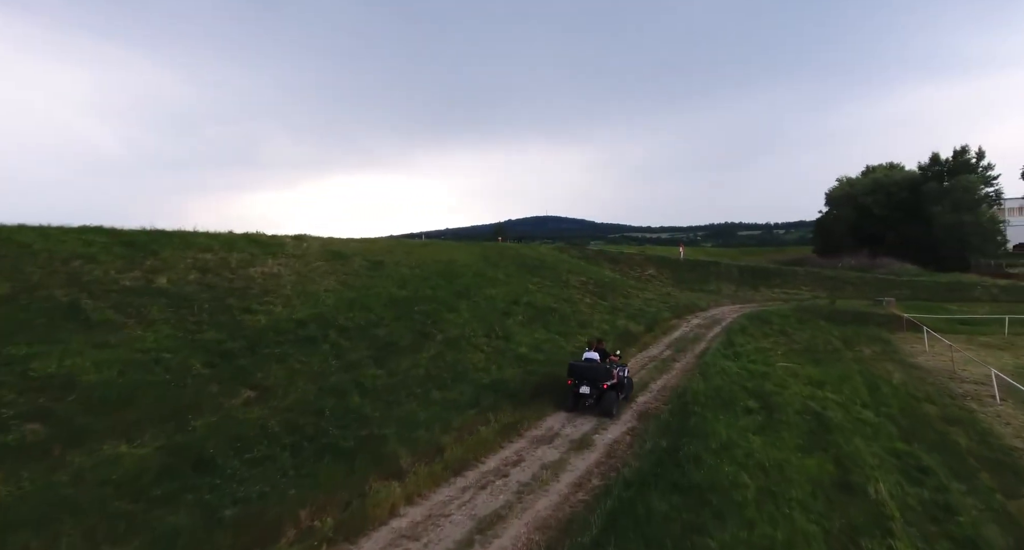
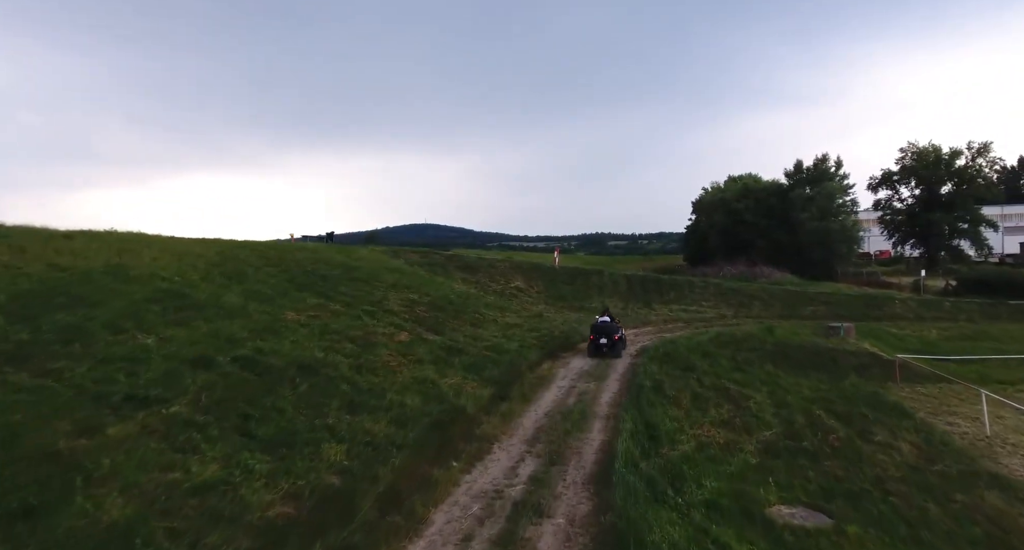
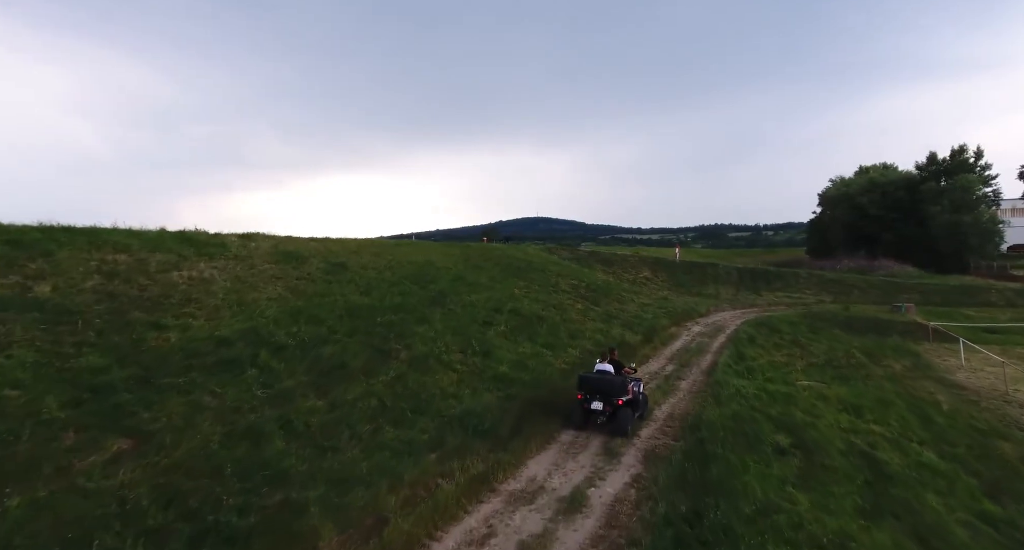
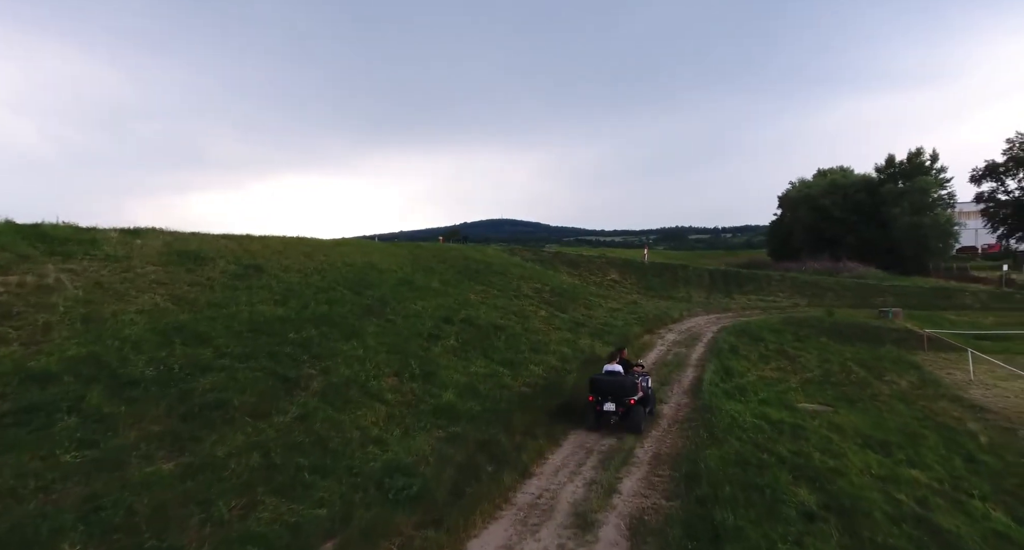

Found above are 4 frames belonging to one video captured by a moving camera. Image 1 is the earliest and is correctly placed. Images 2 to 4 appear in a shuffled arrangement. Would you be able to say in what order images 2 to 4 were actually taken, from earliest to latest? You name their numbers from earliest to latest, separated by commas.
3, 4, 2
